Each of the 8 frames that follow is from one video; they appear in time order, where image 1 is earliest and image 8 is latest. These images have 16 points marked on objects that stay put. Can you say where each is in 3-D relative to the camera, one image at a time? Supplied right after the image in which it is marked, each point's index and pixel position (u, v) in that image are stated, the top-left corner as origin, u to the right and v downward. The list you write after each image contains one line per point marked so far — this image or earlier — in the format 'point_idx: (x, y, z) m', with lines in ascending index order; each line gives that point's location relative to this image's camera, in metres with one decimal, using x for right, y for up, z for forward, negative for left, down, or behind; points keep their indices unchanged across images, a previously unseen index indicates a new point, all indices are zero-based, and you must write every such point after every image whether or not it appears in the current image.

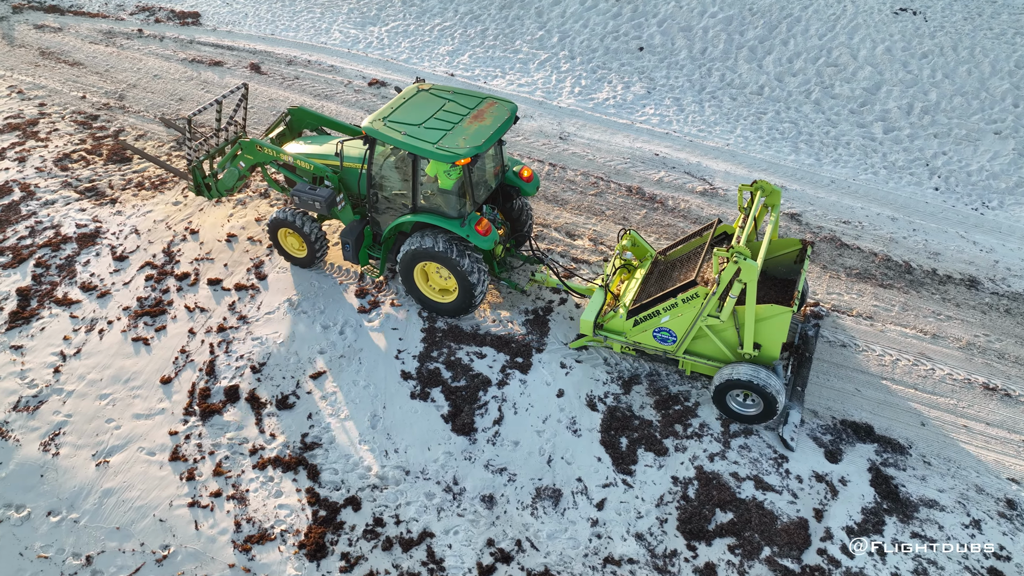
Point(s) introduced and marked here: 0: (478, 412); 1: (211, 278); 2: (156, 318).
0: (-0.3, -1.1, +6.0) m
1: (-3.1, +0.1, +7.3) m
2: (-3.4, -0.3, +6.9) m
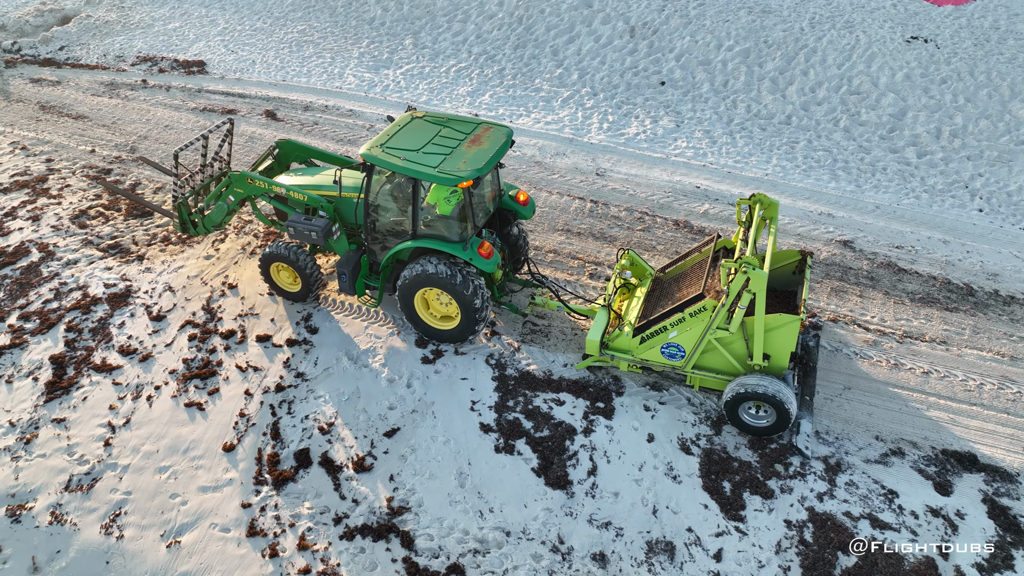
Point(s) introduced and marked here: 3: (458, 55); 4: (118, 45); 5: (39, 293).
0: (+0.5, -1.4, +5.7) m
1: (-2.5, -0.4, +6.9) m
2: (-2.8, -0.8, +6.4) m
3: (-0.9, +3.7, +11.4) m
4: (-6.7, +4.1, +12.1) m
5: (-4.9, -0.1, +7.4) m
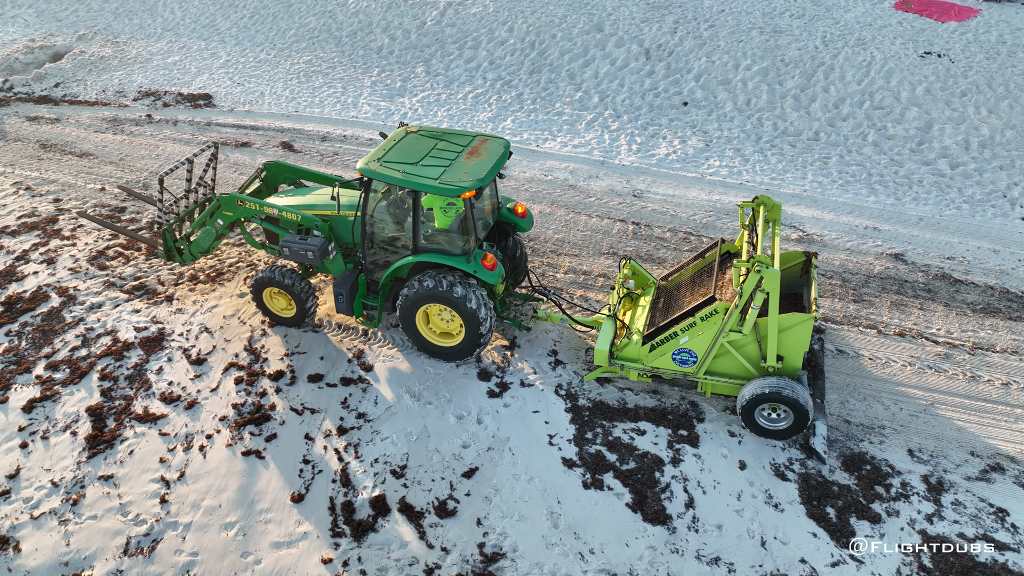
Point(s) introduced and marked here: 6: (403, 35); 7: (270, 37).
0: (+1.2, -1.6, +5.4) m
1: (-1.8, -0.8, +6.5) m
2: (-2.1, -1.2, +6.0) m
3: (-0.6, +3.3, +11.2) m
4: (-6.5, +3.4, +11.7) m
5: (-4.3, -0.5, +6.9) m
6: (-1.9, +4.4, +12.4) m
7: (-4.3, +4.5, +12.7) m
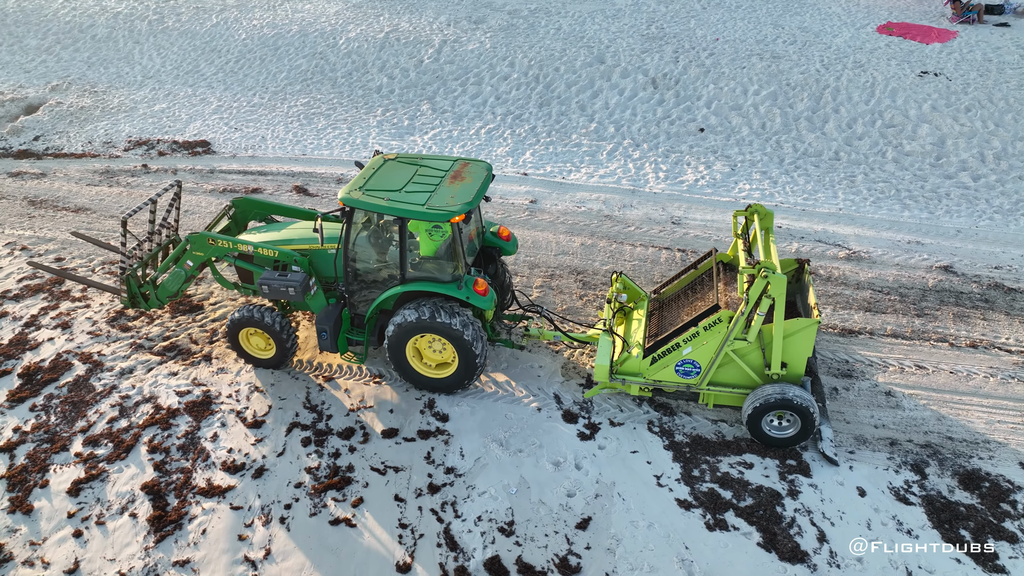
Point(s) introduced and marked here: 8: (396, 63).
0: (+2.0, -1.8, +5.1) m
1: (-1.1, -1.2, +6.0) m
2: (-1.3, -1.6, +5.5) m
3: (-0.5, +2.7, +11.0) m
4: (-6.3, +2.4, +11.0) m
5: (-3.6, -1.1, +6.2) m
6: (-1.9, +3.7, +12.1) m
7: (-4.3, +3.6, +12.3) m
8: (-2.0, +3.9, +12.4) m
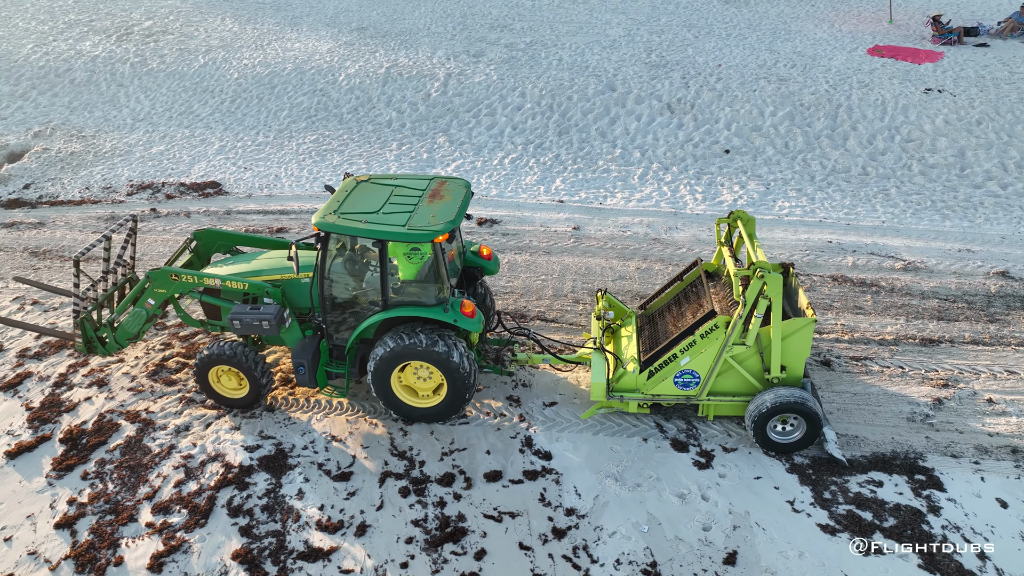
0: (+3.0, -1.8, +4.9) m
1: (-0.2, -1.4, +5.6) m
2: (-0.4, -1.8, +5.0) m
3: (-0.1, +2.1, +10.8) m
4: (-6.0, +1.6, +10.3) m
5: (-2.7, -1.5, +5.6) m
6: (-1.7, +3.0, +11.8) m
7: (-4.2, +2.8, +11.8) m
8: (-1.9, +3.3, +12.1) m
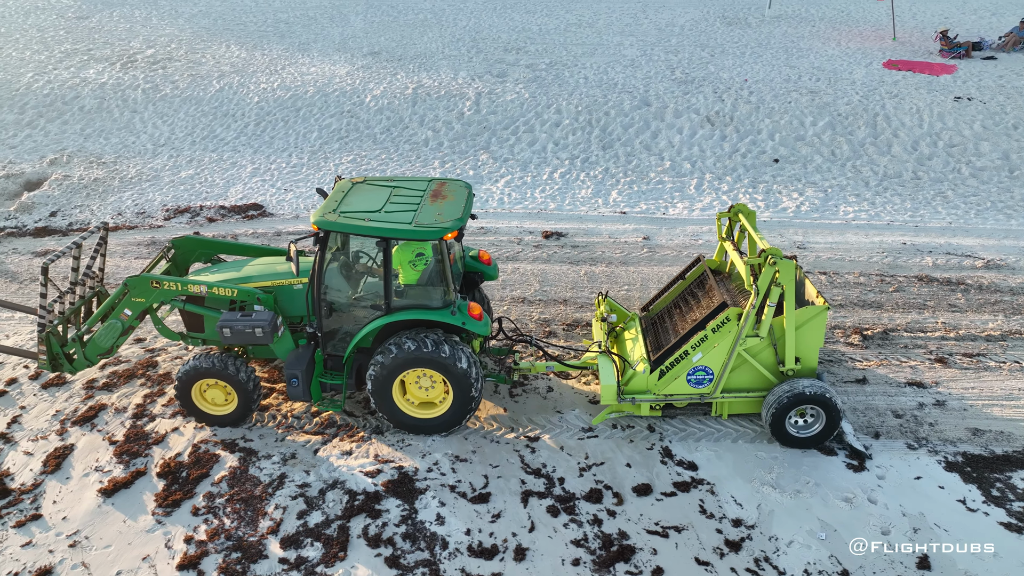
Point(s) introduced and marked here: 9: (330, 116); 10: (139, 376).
0: (+4.1, -1.7, +4.7) m
1: (+0.9, -1.5, +5.2) m
2: (+0.8, -1.8, +4.6) m
3: (+0.5, +1.9, +10.6) m
4: (-5.2, +1.2, +9.8) m
5: (-1.6, -1.6, +5.1) m
6: (-1.1, +2.6, +11.6) m
7: (-3.5, +2.3, +11.4) m
8: (-1.3, +2.9, +11.8) m
9: (-3.1, +2.9, +12.0) m
10: (-3.4, -0.8, +6.5) m
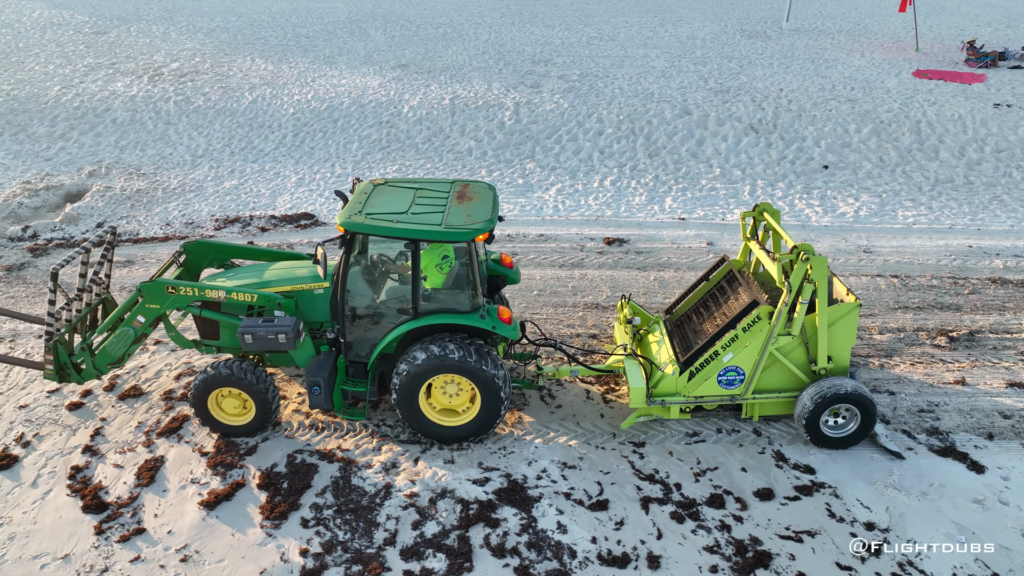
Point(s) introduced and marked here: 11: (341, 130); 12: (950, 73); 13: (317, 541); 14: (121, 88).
0: (+5.0, -1.6, +4.6) m
1: (+1.7, -1.4, +5.1) m
2: (+1.6, -1.8, +4.4) m
3: (+1.3, +1.7, +10.5) m
4: (-4.5, +1.0, +9.6) m
5: (-0.8, -1.6, +4.9) m
6: (-0.4, +2.5, +11.5) m
7: (-2.8, +2.1, +11.3) m
8: (-0.6, +2.7, +11.8) m
9: (-2.4, +2.7, +11.9) m
10: (-2.6, -0.9, +6.3) m
11: (-2.9, +2.6, +11.9) m
12: (+8.5, +4.2, +13.8) m
13: (-1.3, -1.7, +4.7) m
14: (-7.5, +3.8, +13.6) m
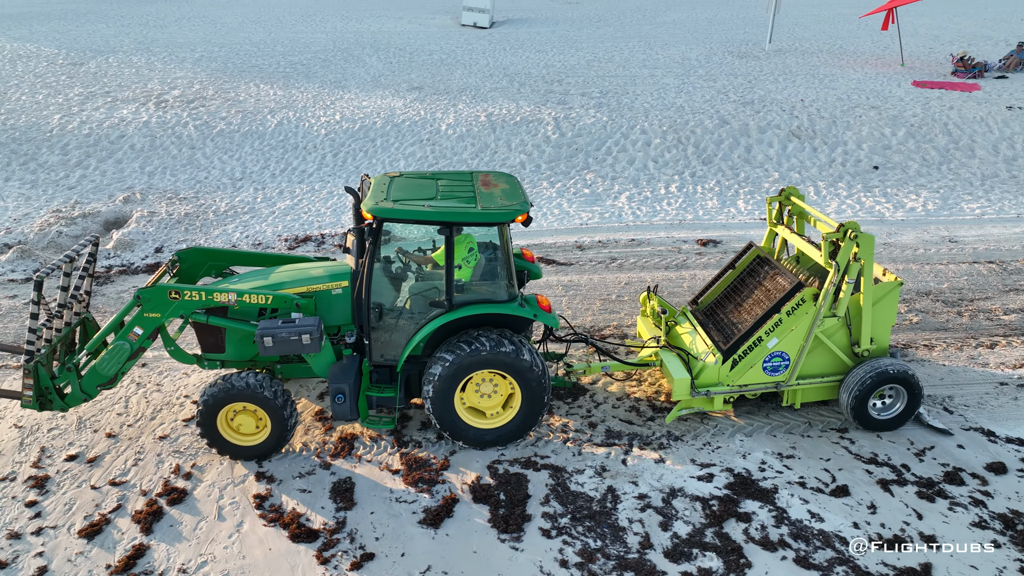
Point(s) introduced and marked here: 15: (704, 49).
0: (+6.6, -1.2, +4.8) m
1: (+3.3, -1.2, +5.0) m
2: (+3.3, -1.5, +4.3) m
3: (+2.2, +1.6, +10.5) m
4: (-3.5, +0.7, +9.0) m
5: (+0.8, -1.5, +4.5) m
6: (+0.4, +2.2, +11.3) m
7: (-2.0, +1.8, +10.9) m
8: (+0.1, +2.4, +11.6) m
9: (-1.7, +2.3, +11.6) m
10: (-1.2, -0.9, +5.8) m
11: (-2.1, +2.2, +11.5) m
12: (+8.9, +4.2, +14.5) m
13: (+0.3, -1.6, +4.3) m
14: (-6.9, +3.1, +12.8) m
15: (+5.2, +6.5, +19.2) m
